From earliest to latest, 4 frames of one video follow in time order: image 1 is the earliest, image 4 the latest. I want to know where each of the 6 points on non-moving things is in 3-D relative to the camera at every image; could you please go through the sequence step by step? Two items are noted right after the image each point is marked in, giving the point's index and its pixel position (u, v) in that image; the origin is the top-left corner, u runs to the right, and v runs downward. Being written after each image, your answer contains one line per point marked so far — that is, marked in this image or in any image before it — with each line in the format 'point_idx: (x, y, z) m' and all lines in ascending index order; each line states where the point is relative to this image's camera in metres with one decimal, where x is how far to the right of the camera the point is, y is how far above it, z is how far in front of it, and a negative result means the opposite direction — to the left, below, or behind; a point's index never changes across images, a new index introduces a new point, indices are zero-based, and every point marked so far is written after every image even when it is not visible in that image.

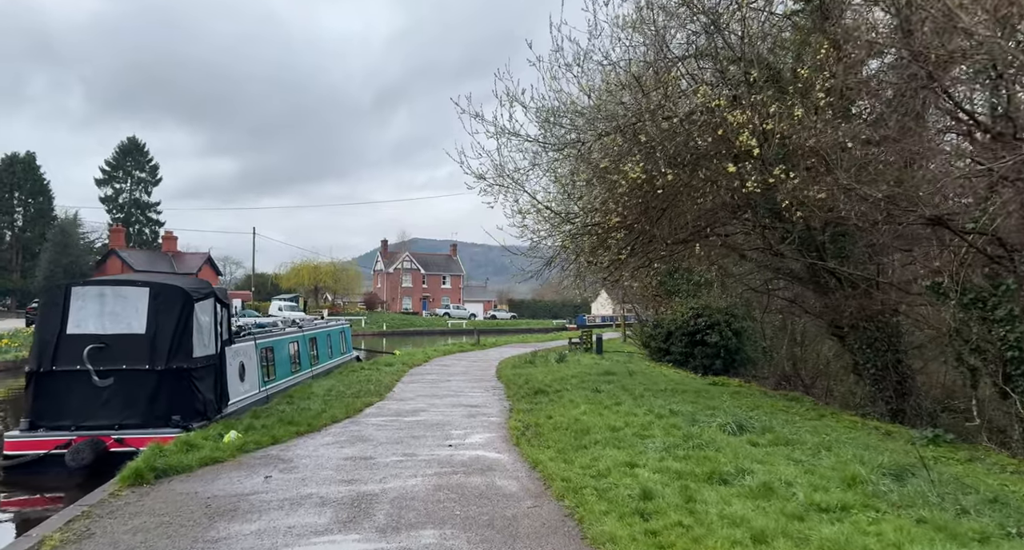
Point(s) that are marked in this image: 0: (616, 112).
0: (+1.6, +2.6, +13.3) m
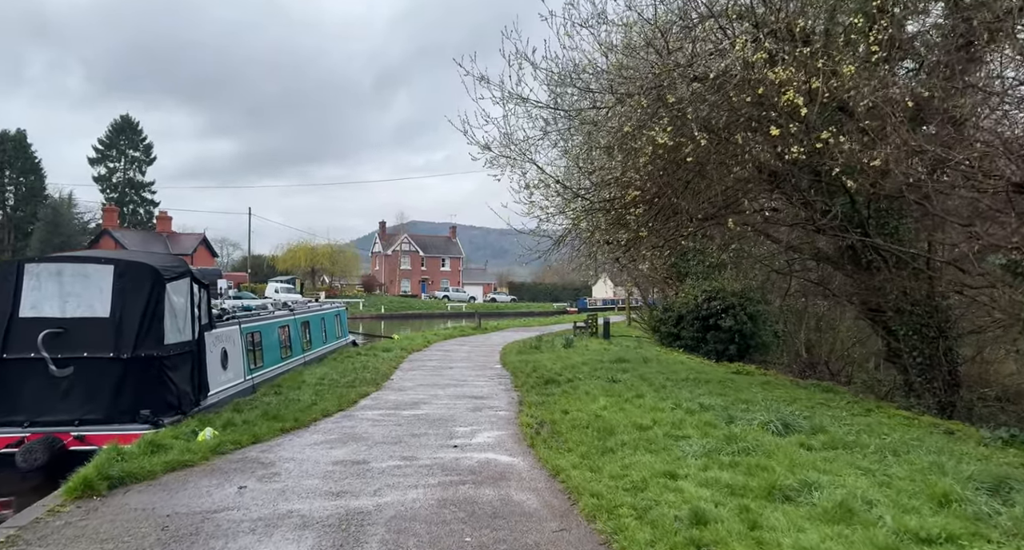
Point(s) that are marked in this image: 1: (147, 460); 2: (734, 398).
0: (+1.8, +2.9, +12.0) m
1: (-3.3, -1.7, +7.6) m
2: (+3.0, -1.7, +11.4) m
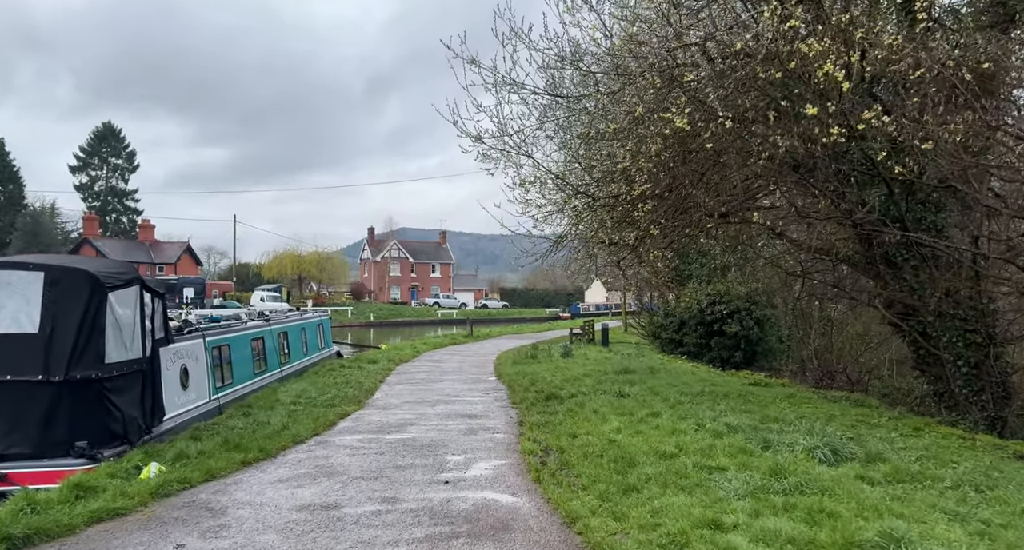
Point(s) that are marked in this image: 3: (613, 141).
0: (+1.7, +2.9, +10.7) m
1: (-3.3, -1.7, +6.2) m
2: (+3.0, -1.7, +10.1) m
3: (+1.4, +1.8, +11.4) m
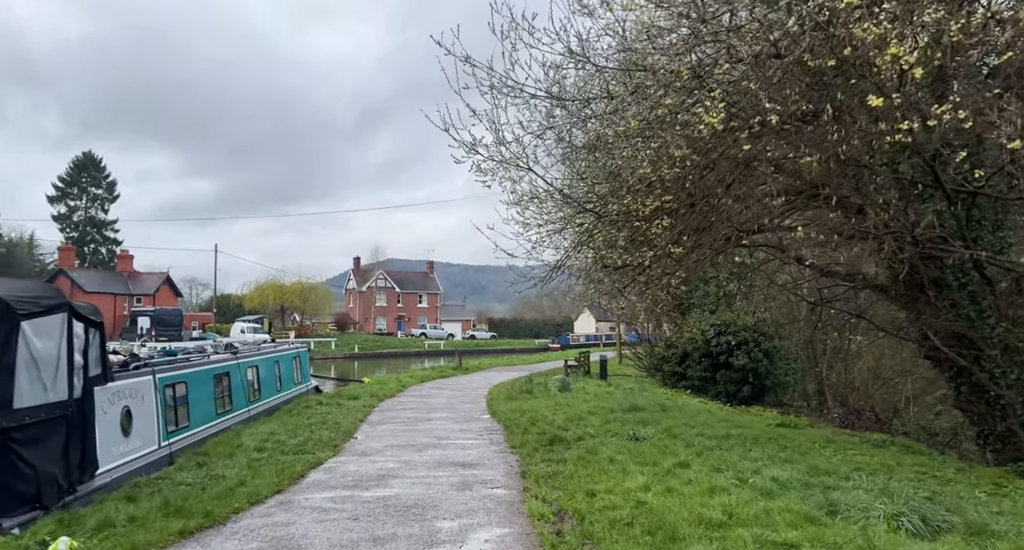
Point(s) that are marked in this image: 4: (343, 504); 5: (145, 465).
0: (+1.7, +2.6, +9.3) m
1: (-3.2, -1.9, +4.6) m
2: (+3.0, -2.0, +8.6) m
3: (+1.4, +1.5, +10.0) m
4: (-1.6, -2.1, +7.8) m
5: (-4.2, -2.1, +9.4) m
